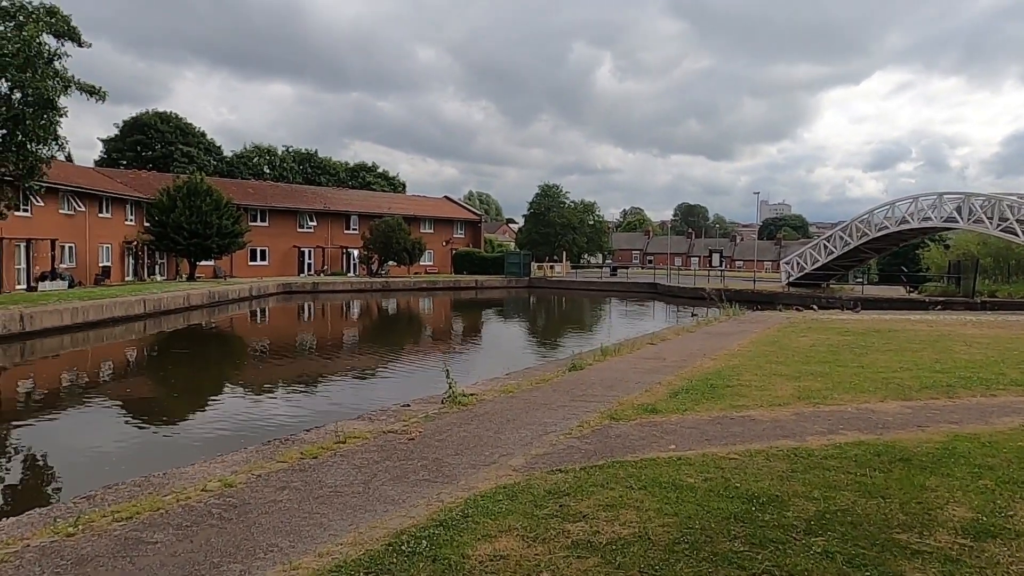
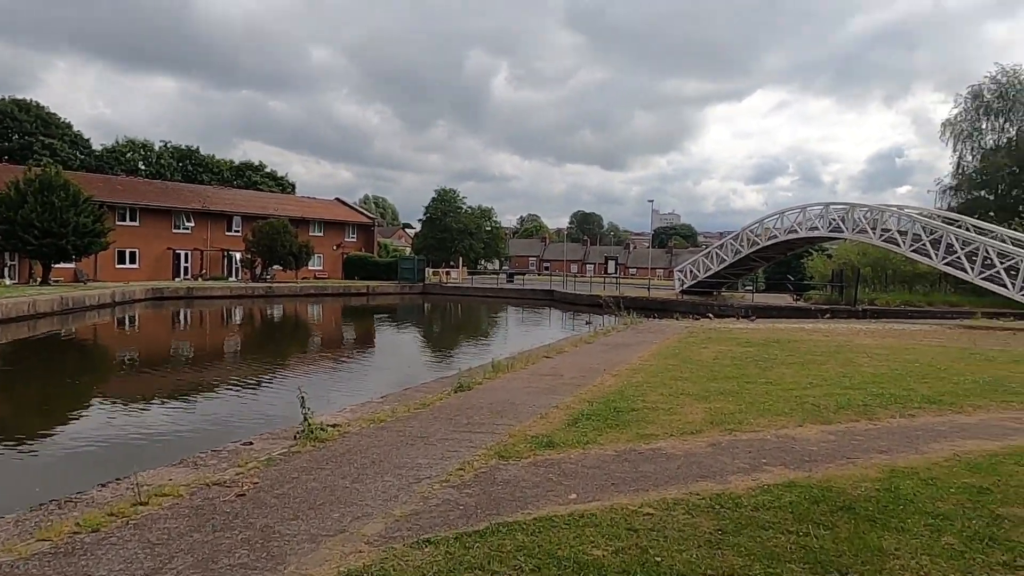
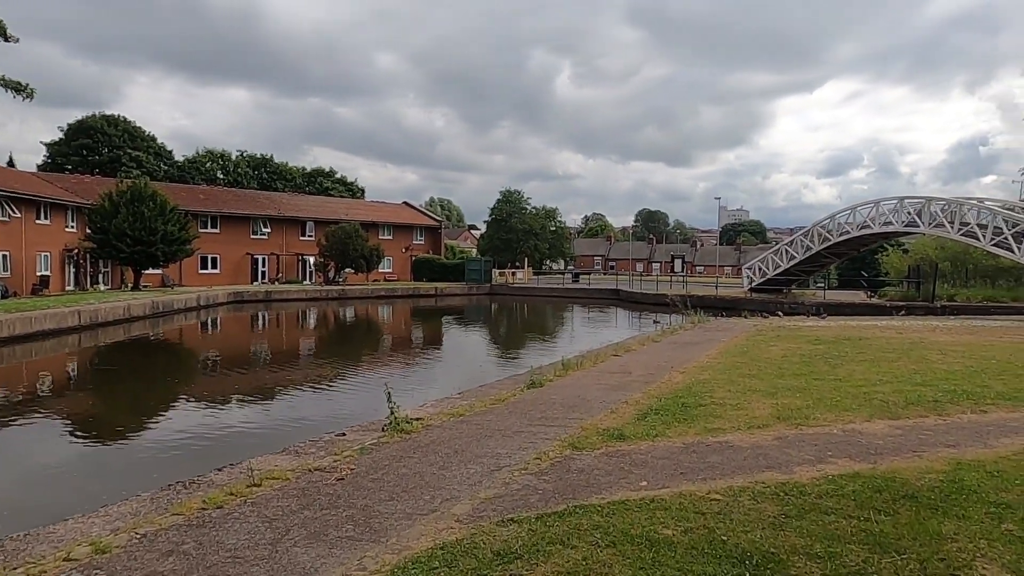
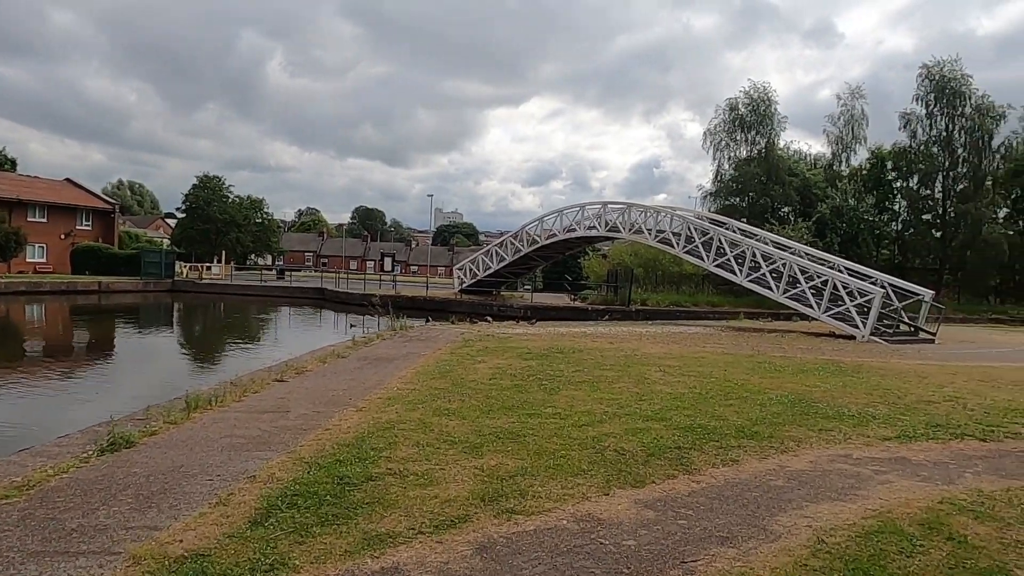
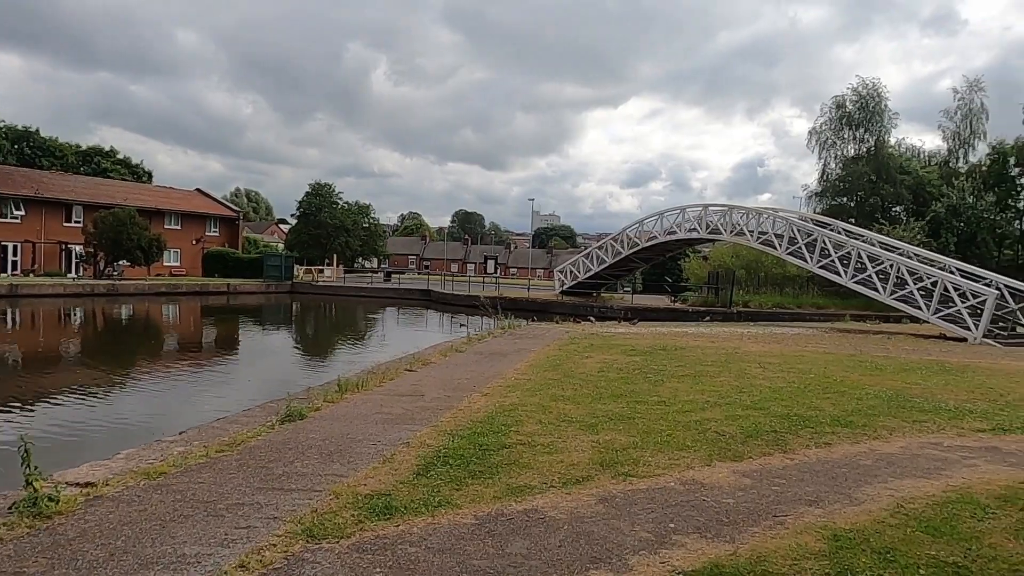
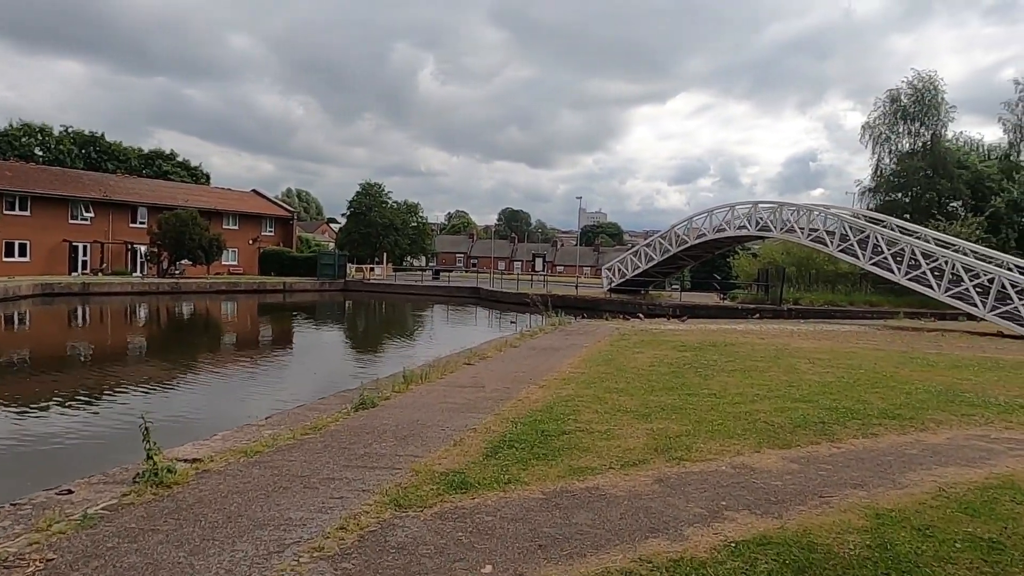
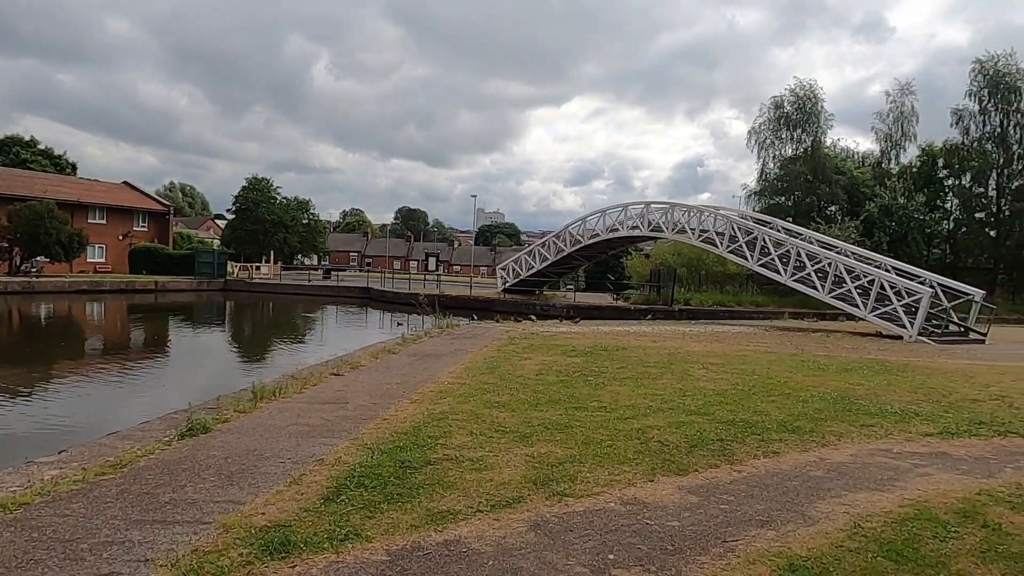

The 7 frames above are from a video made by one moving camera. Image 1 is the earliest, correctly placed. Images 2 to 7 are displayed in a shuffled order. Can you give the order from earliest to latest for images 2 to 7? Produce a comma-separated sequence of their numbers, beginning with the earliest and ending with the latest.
3, 2, 6, 5, 7, 4
